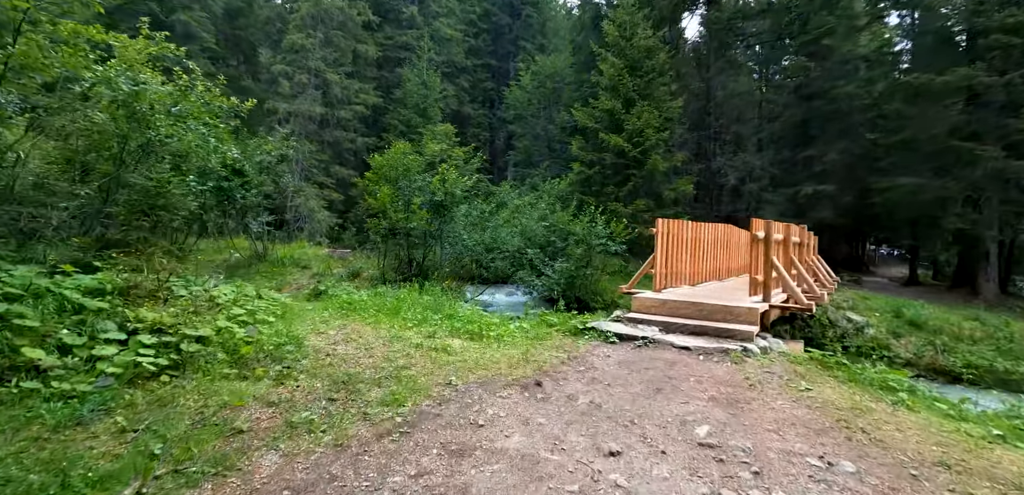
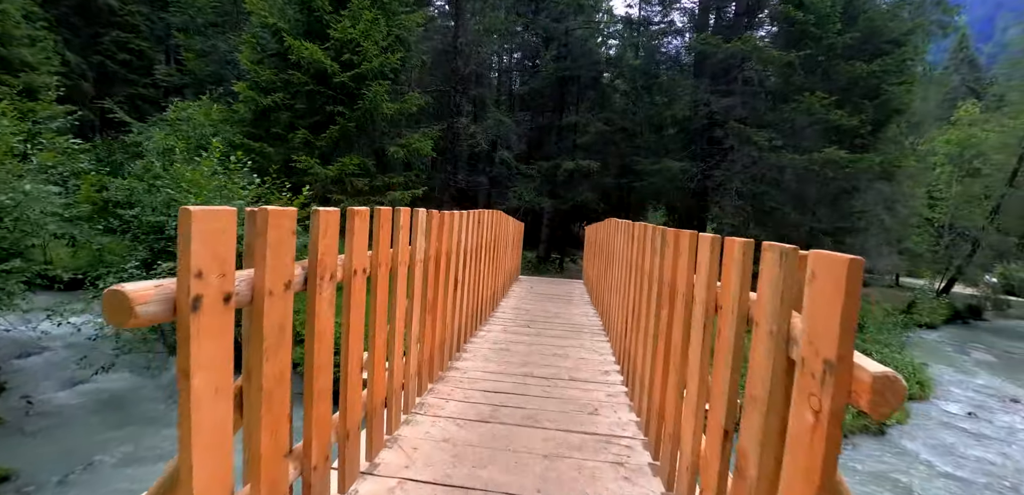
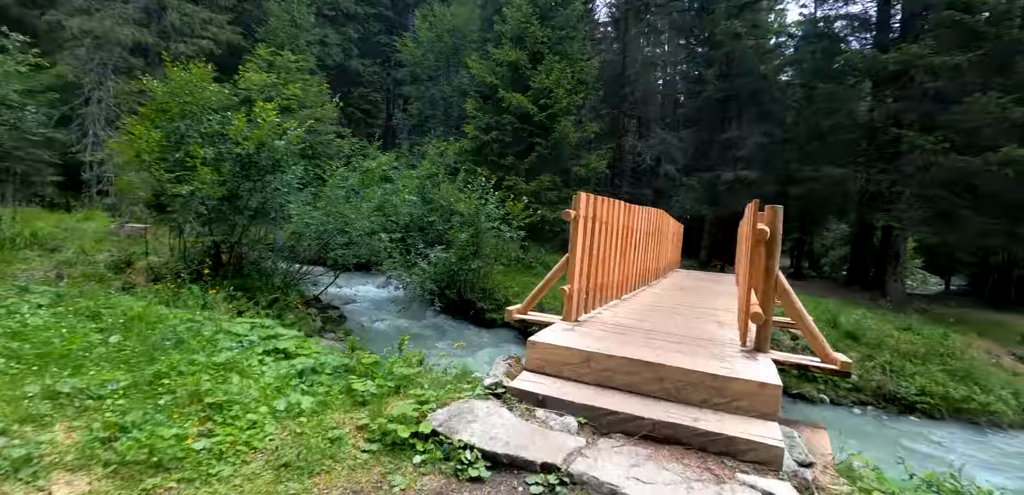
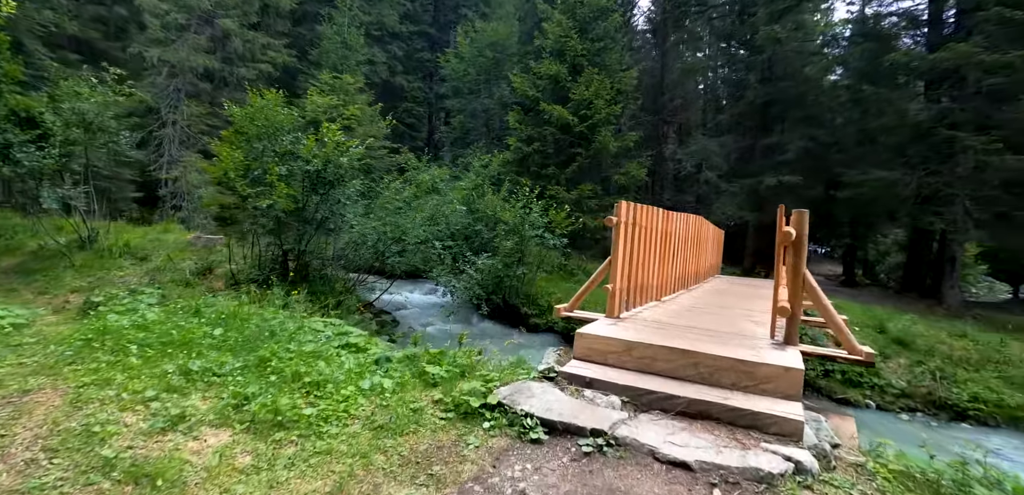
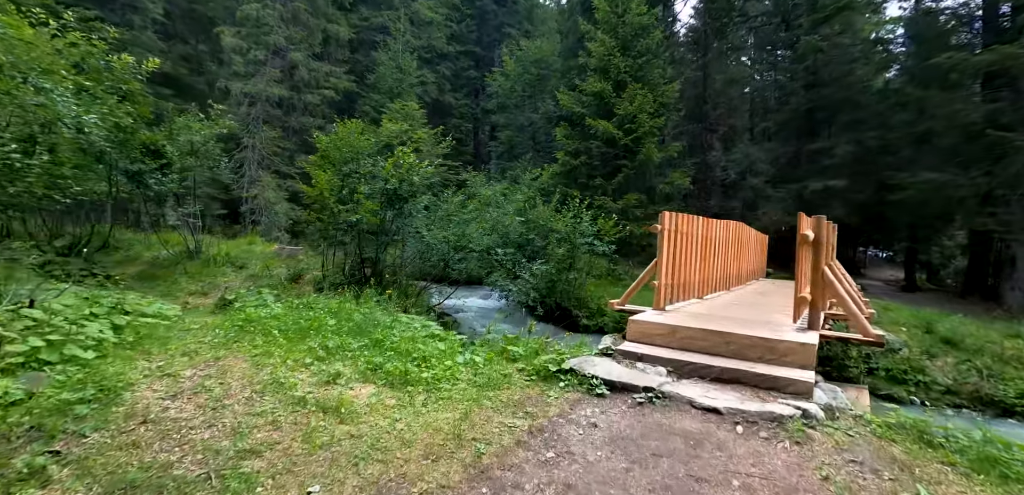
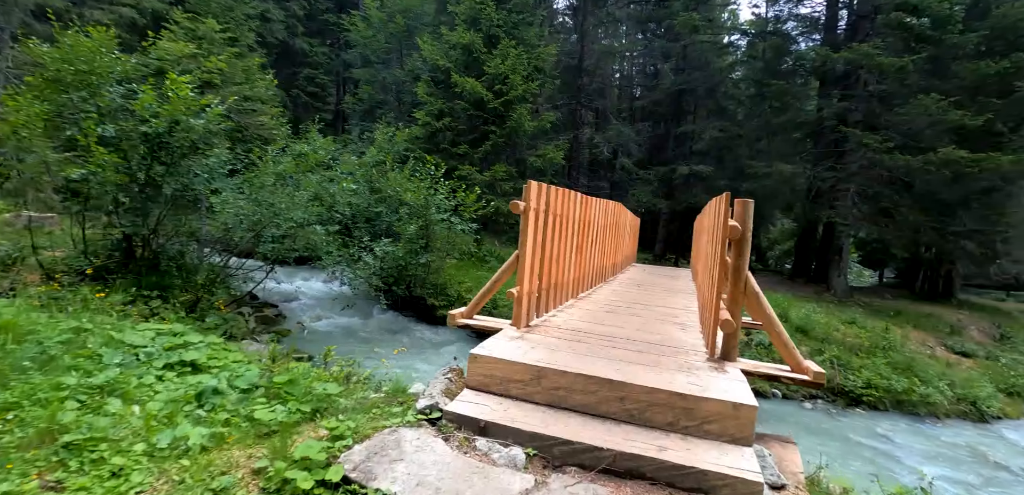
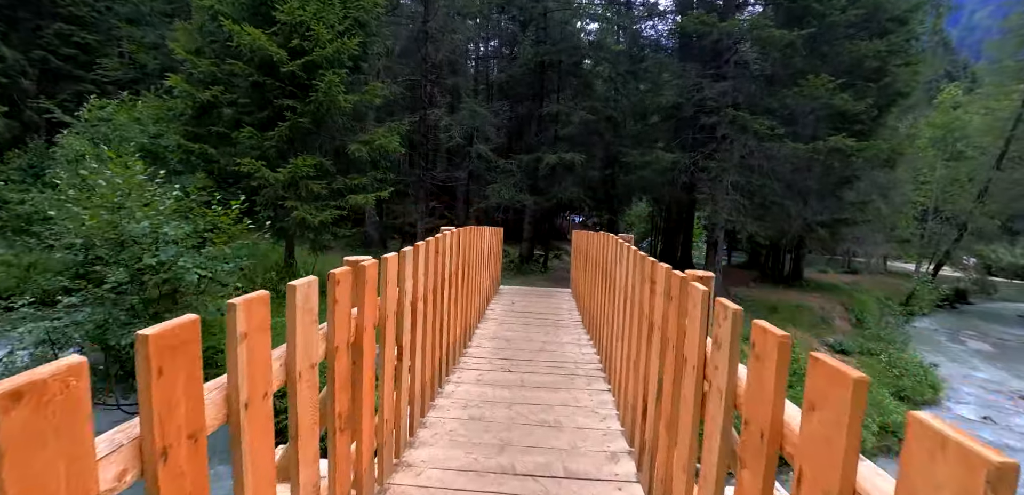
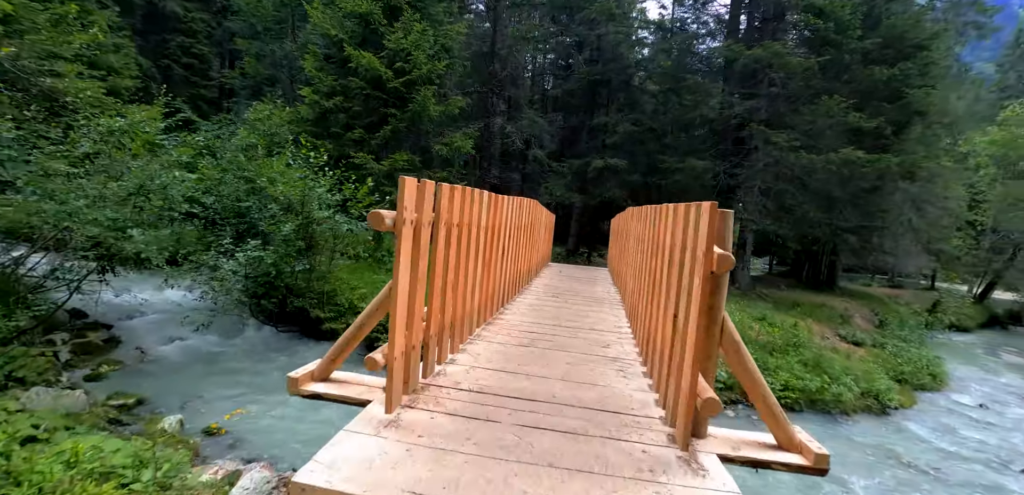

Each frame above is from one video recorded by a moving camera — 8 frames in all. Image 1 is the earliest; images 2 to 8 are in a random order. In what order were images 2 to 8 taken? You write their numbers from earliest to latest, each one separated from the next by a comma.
5, 4, 3, 6, 8, 2, 7
